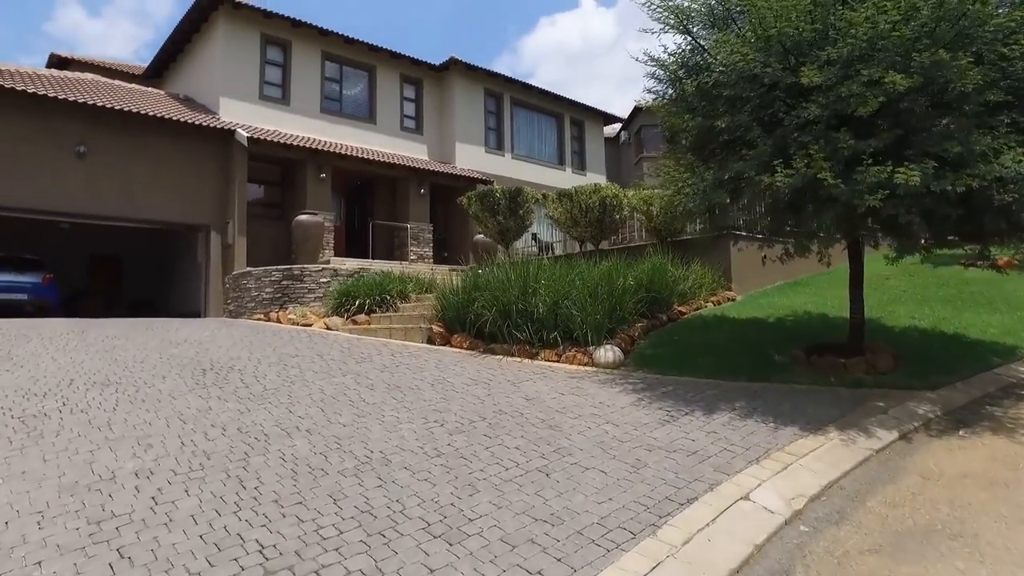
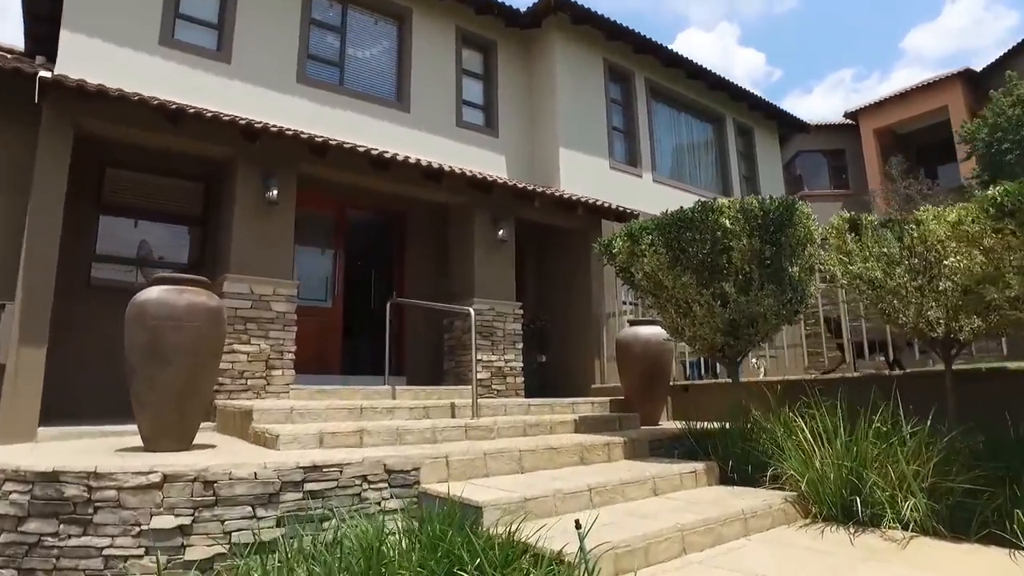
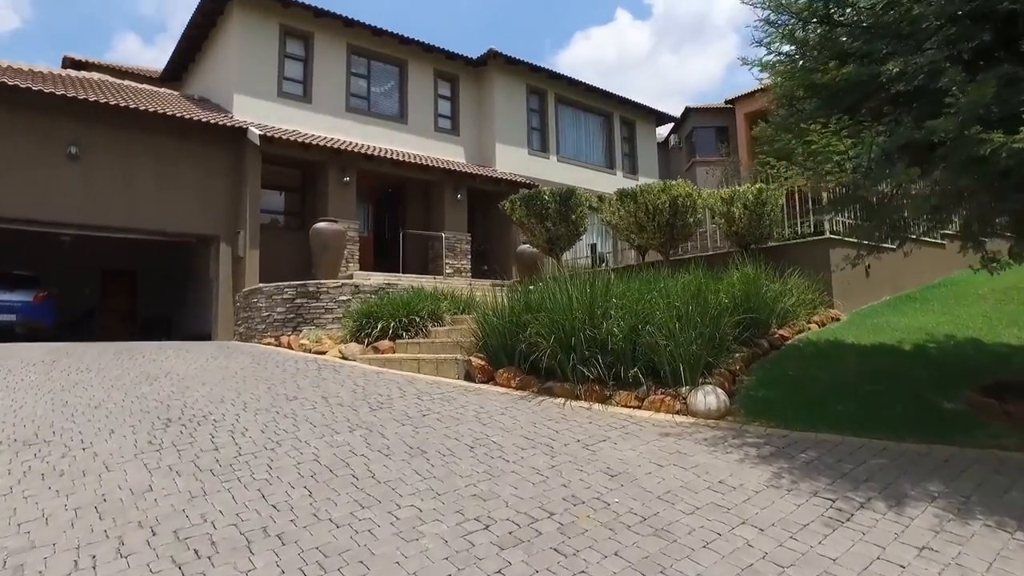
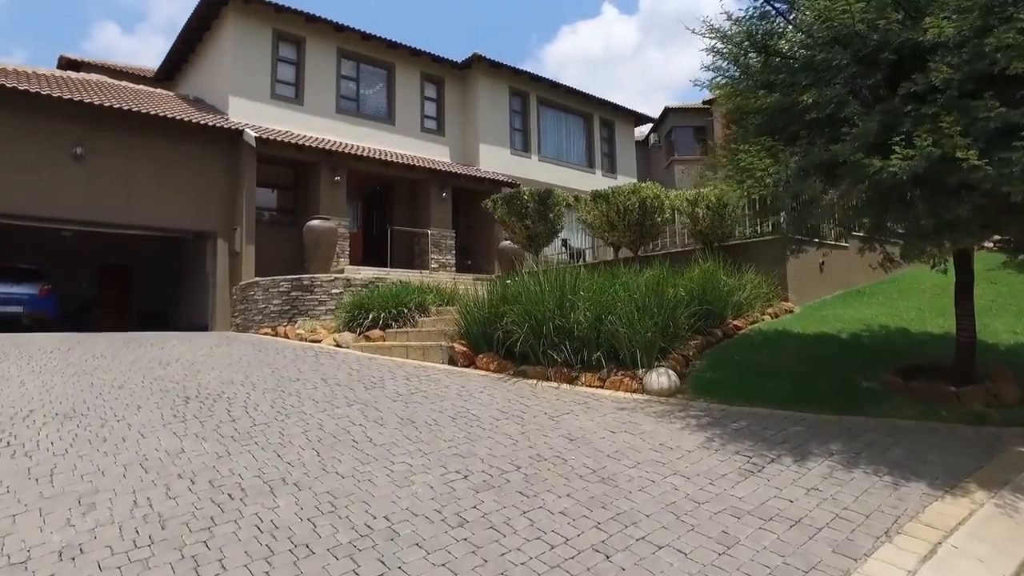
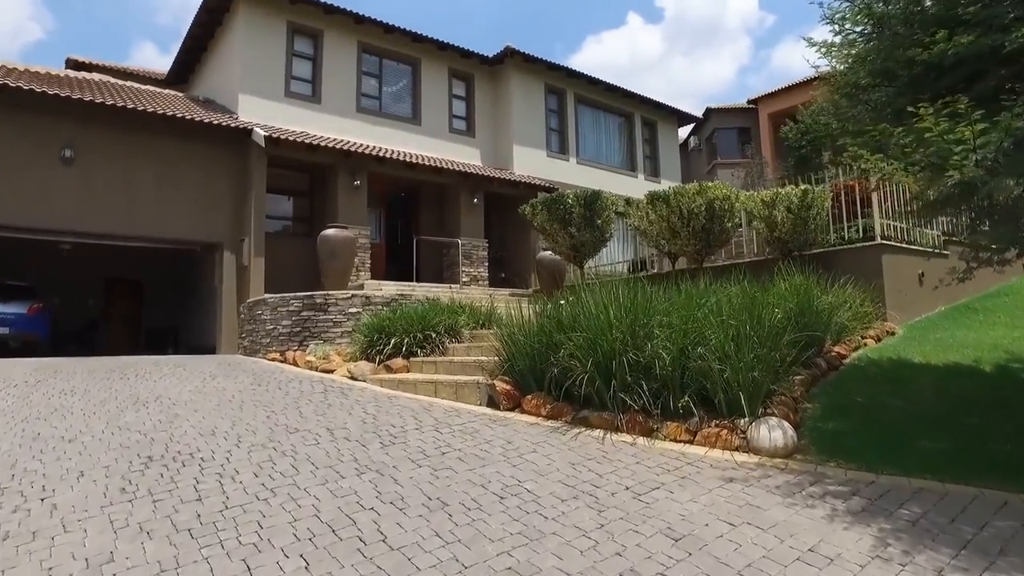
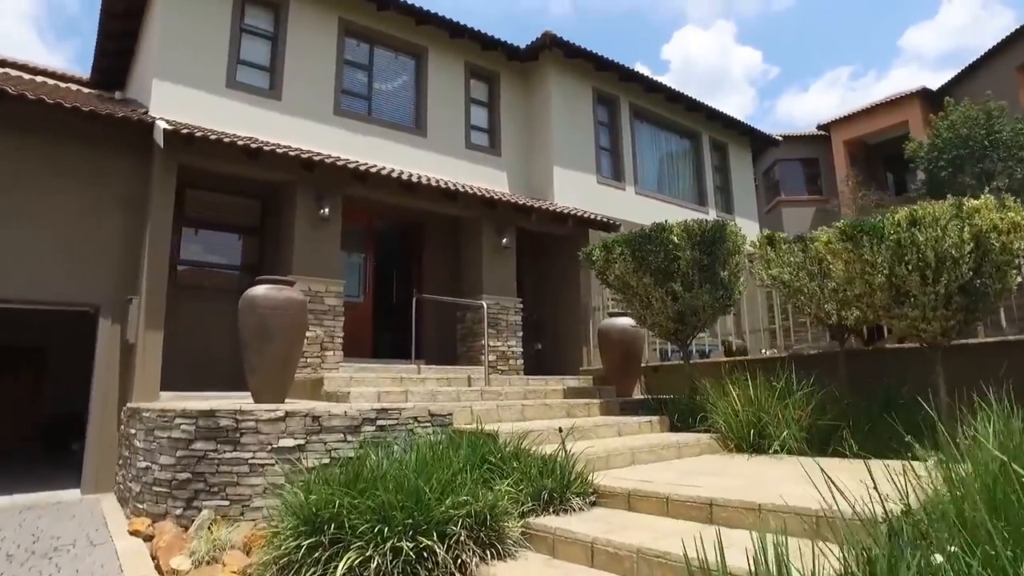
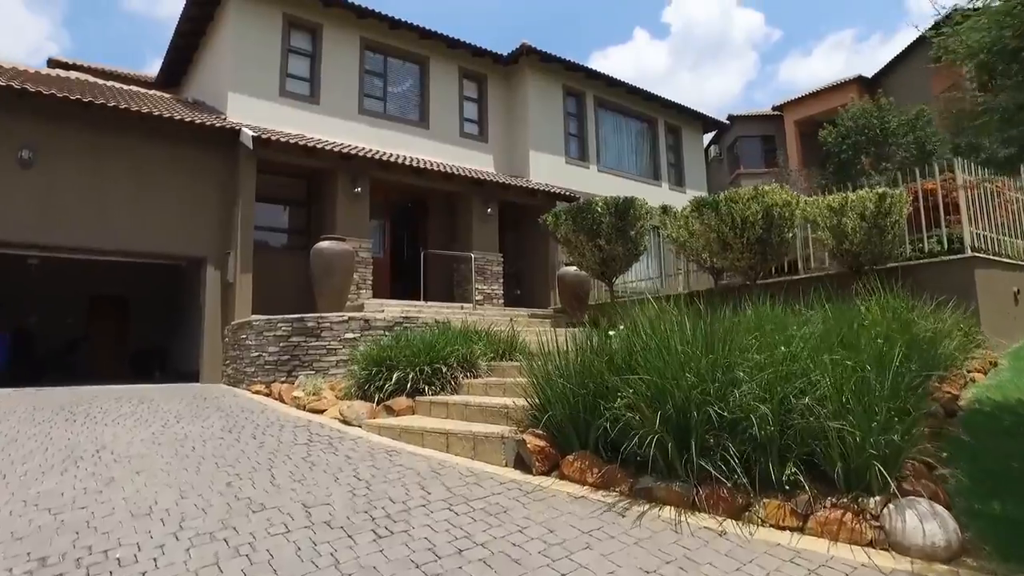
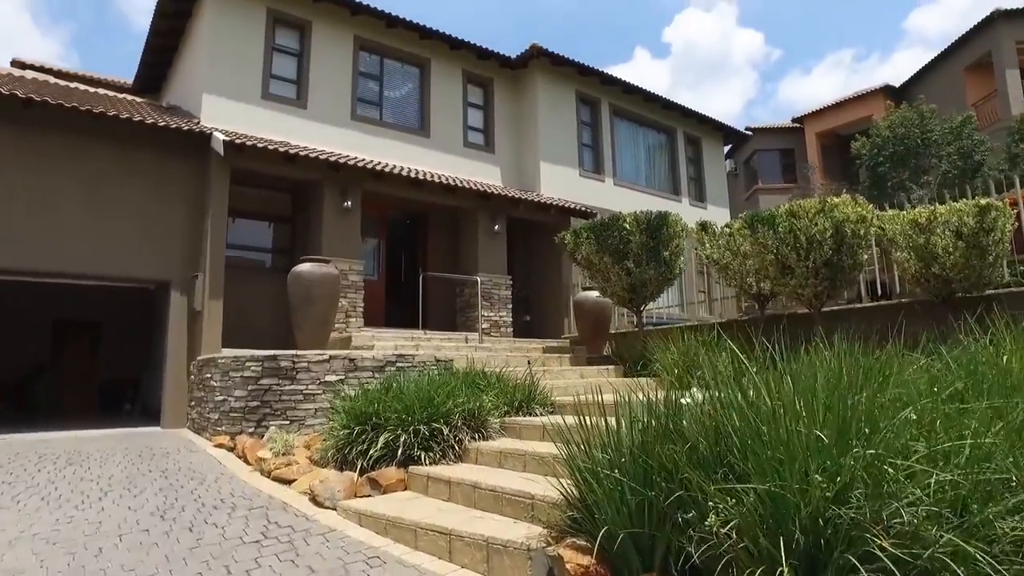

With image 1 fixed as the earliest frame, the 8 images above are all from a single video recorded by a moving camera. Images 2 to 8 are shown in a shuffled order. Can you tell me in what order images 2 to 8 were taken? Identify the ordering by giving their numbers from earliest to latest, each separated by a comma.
4, 3, 5, 7, 8, 6, 2
